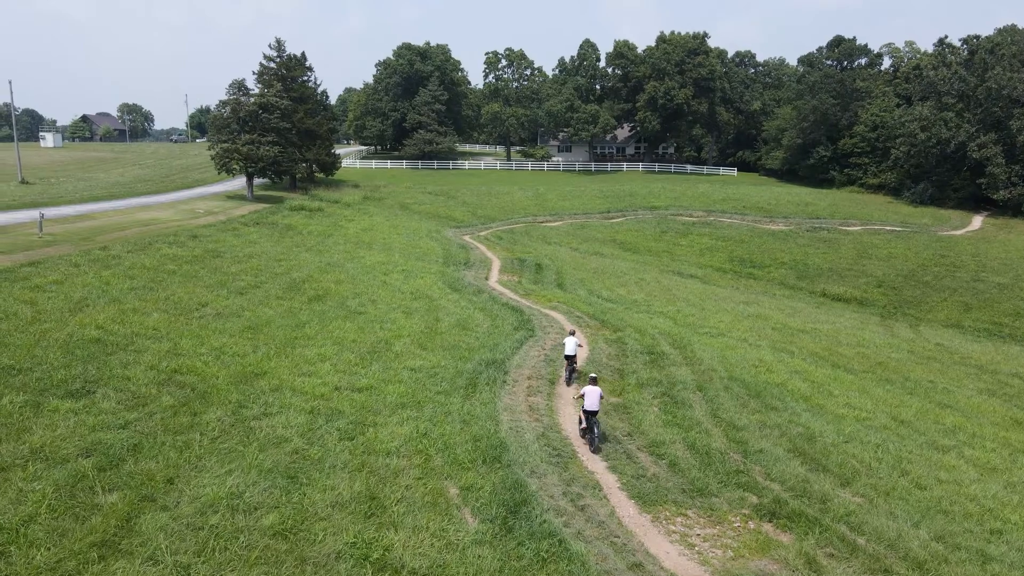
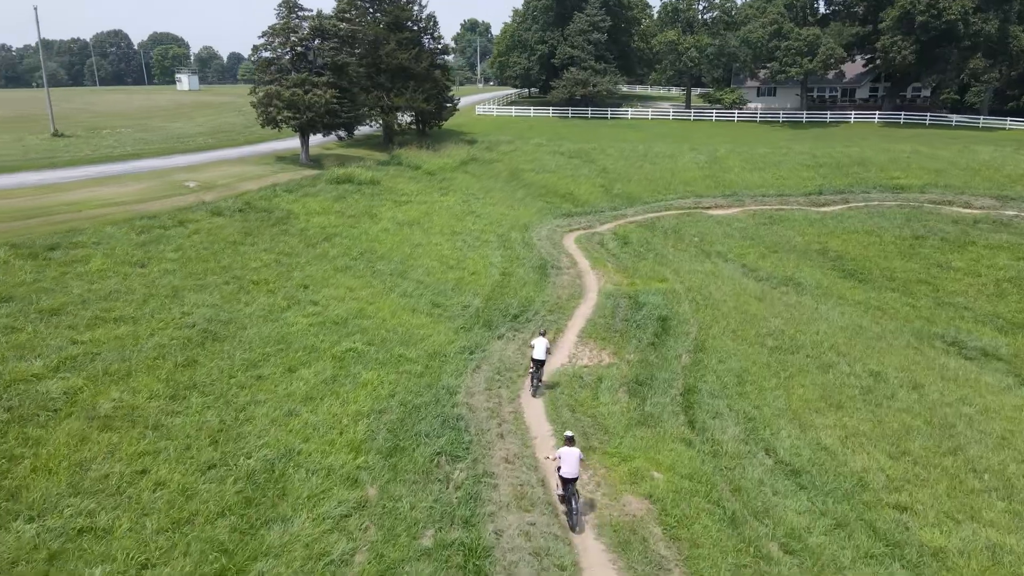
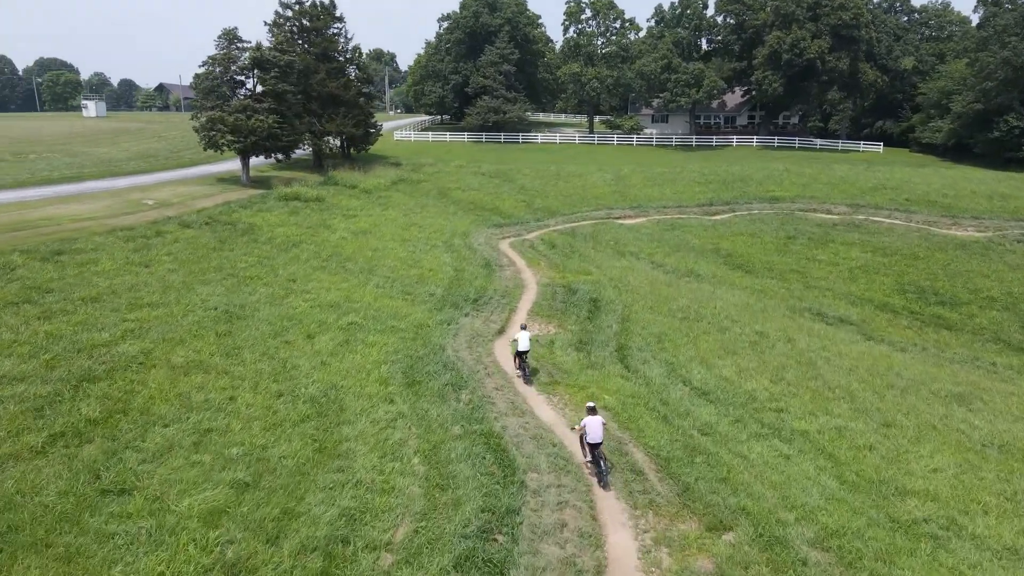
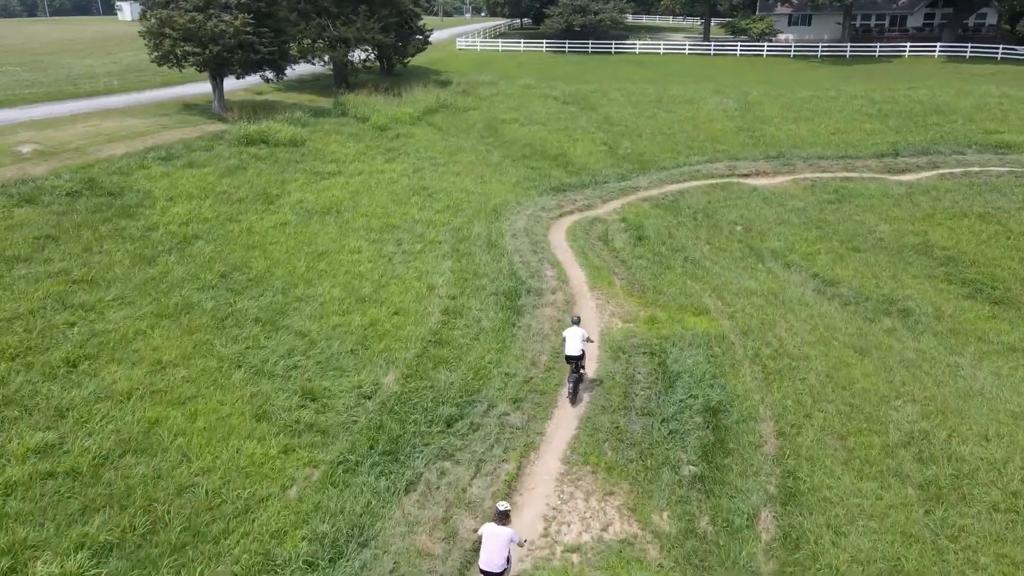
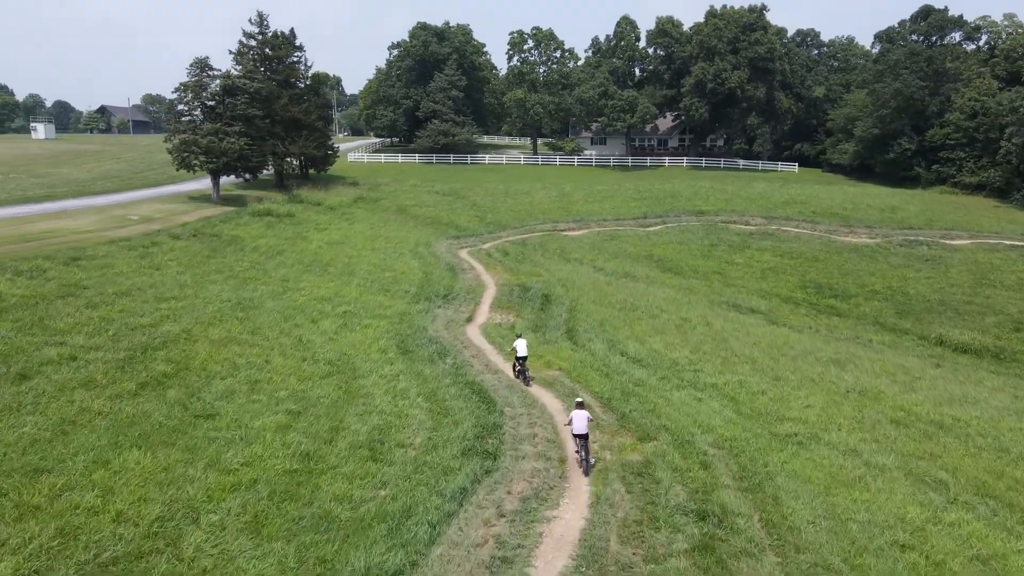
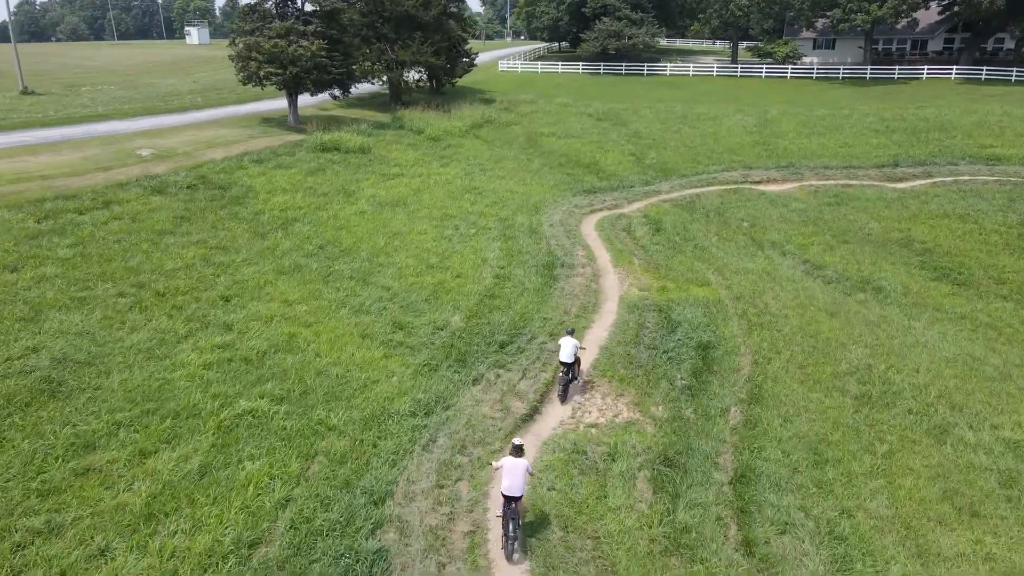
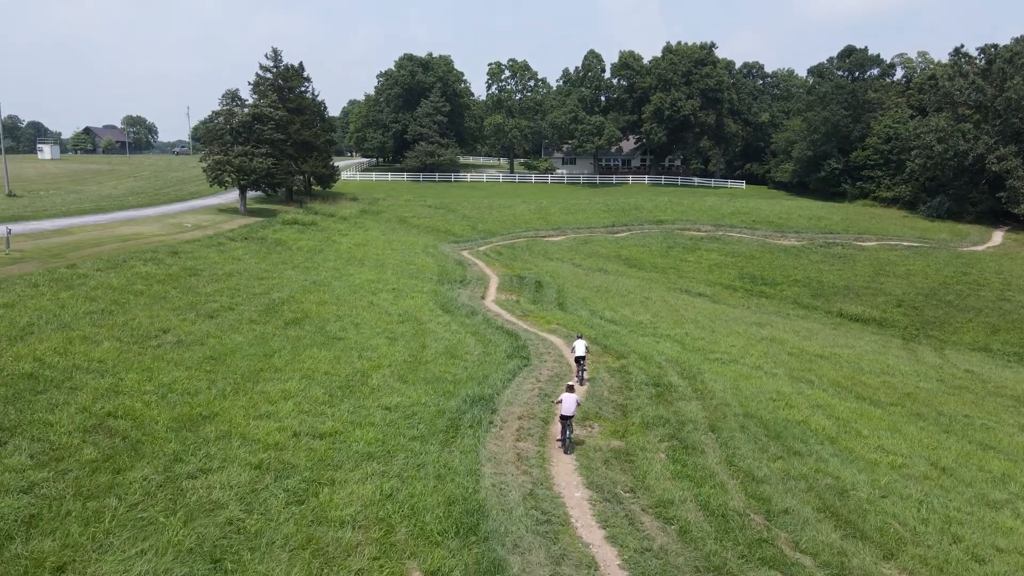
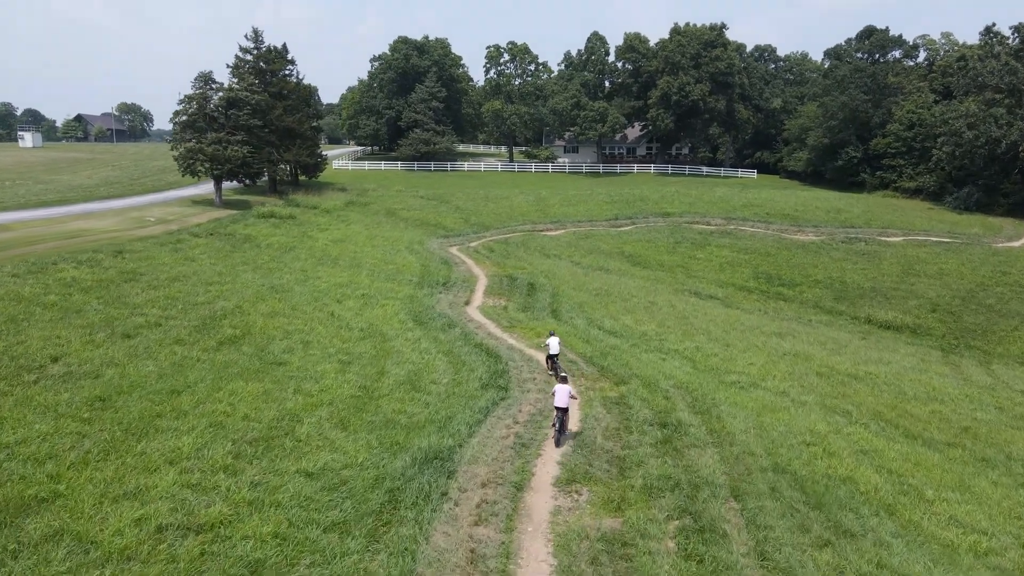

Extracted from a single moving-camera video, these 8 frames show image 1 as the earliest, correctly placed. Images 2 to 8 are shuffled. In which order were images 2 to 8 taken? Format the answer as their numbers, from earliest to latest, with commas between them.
7, 8, 5, 3, 2, 6, 4
